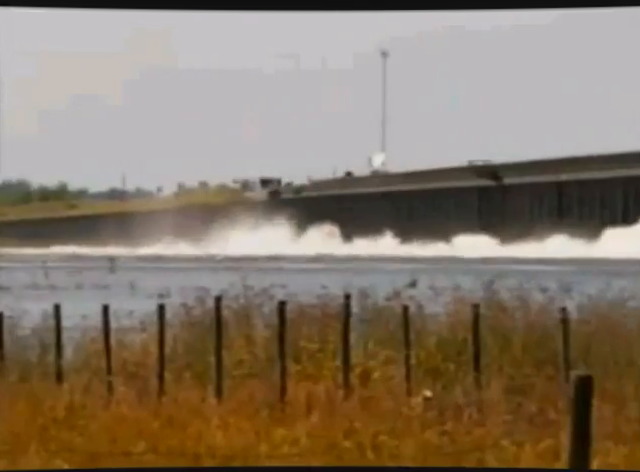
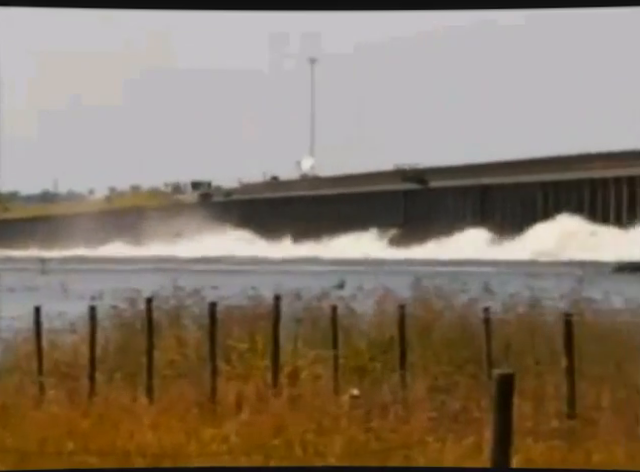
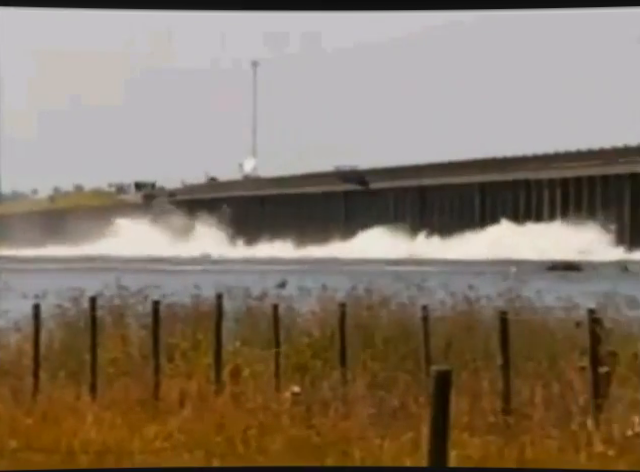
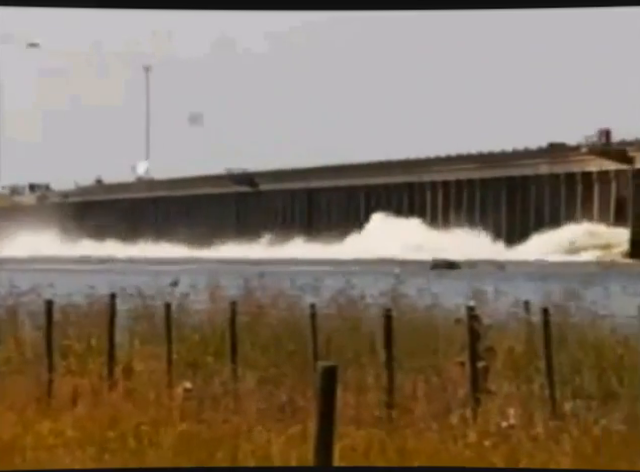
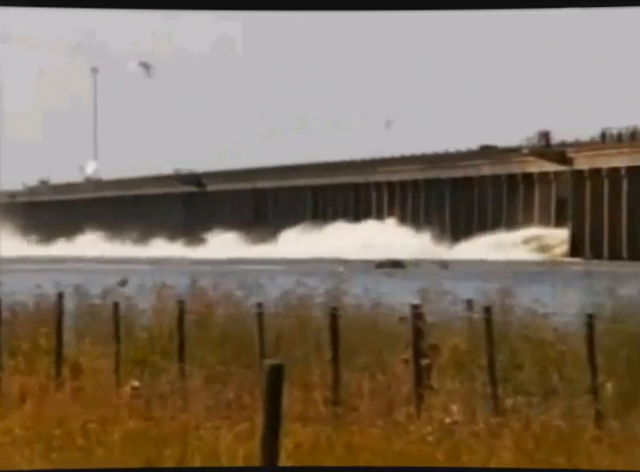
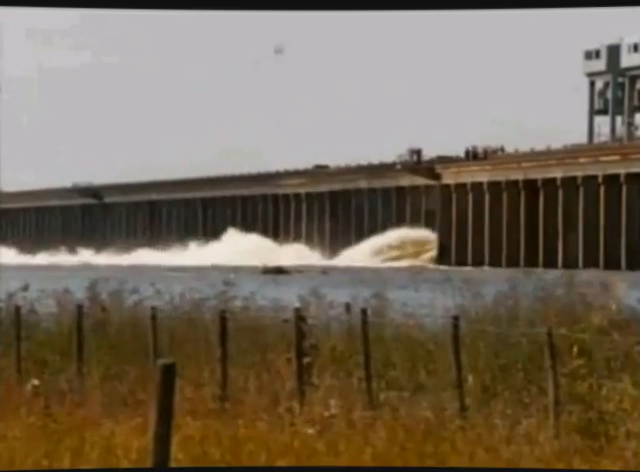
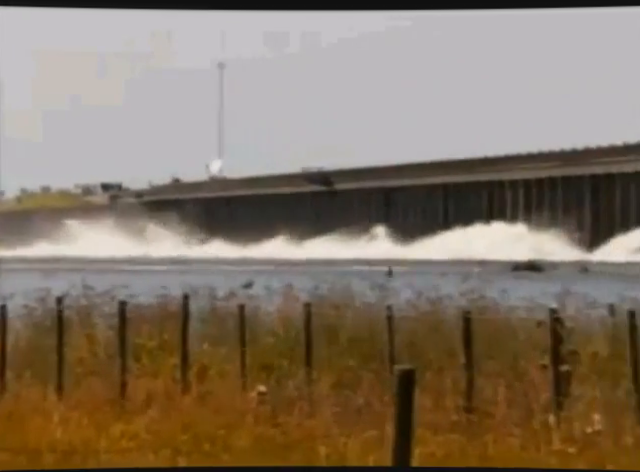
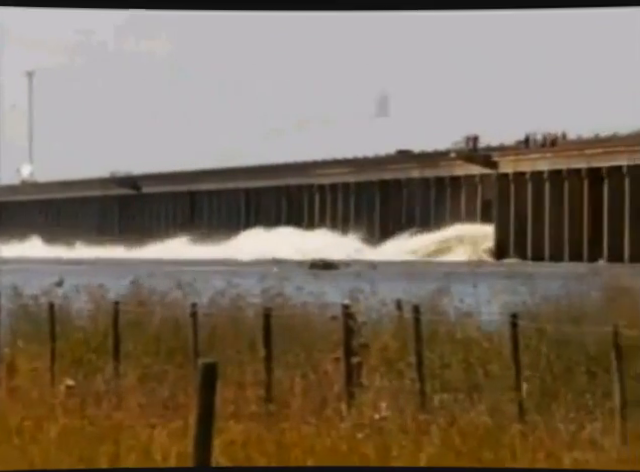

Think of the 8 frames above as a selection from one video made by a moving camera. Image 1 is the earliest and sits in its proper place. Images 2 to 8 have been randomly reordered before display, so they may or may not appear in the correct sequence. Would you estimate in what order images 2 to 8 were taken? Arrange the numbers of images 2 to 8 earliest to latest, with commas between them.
2, 3, 7, 4, 5, 8, 6
